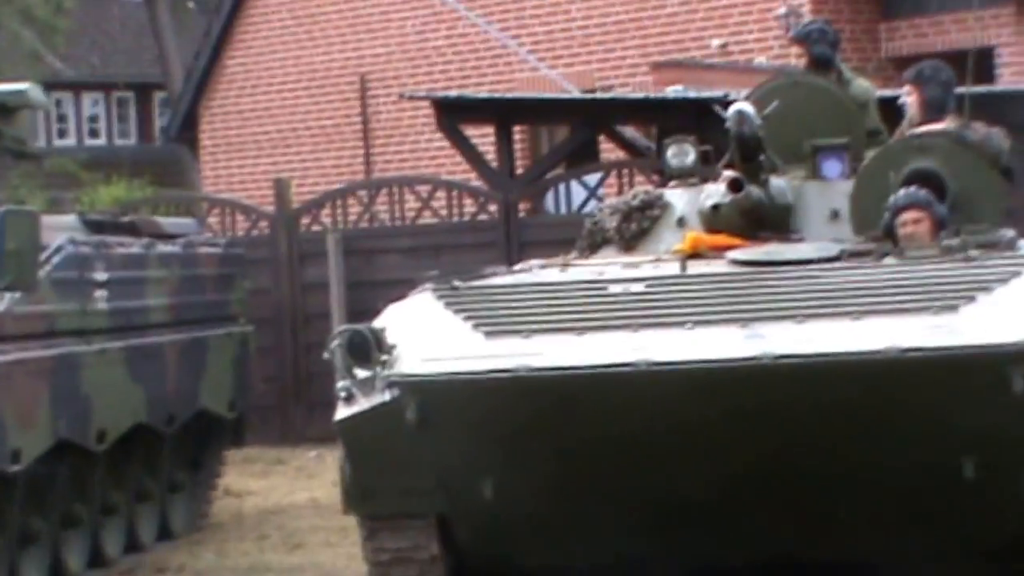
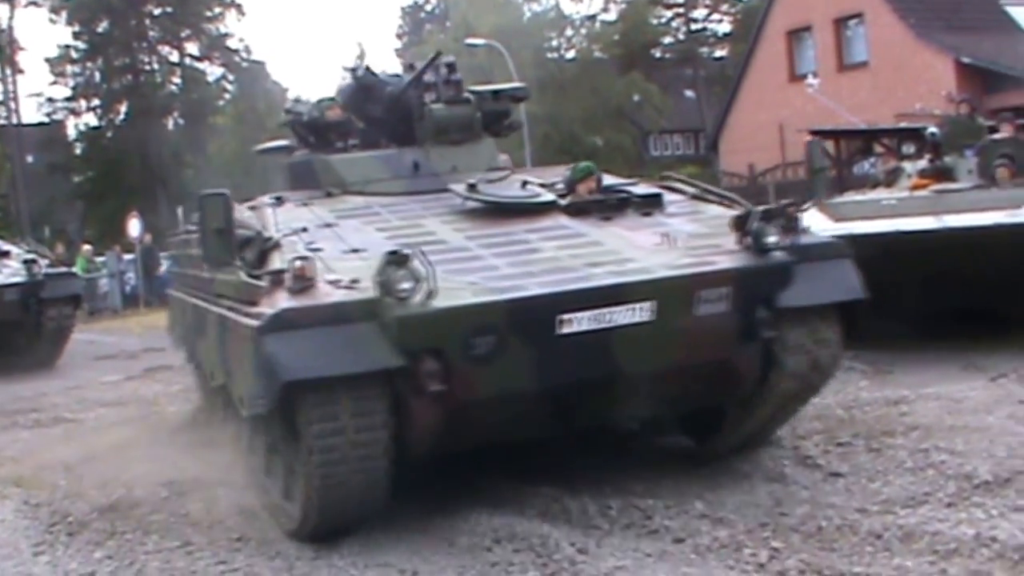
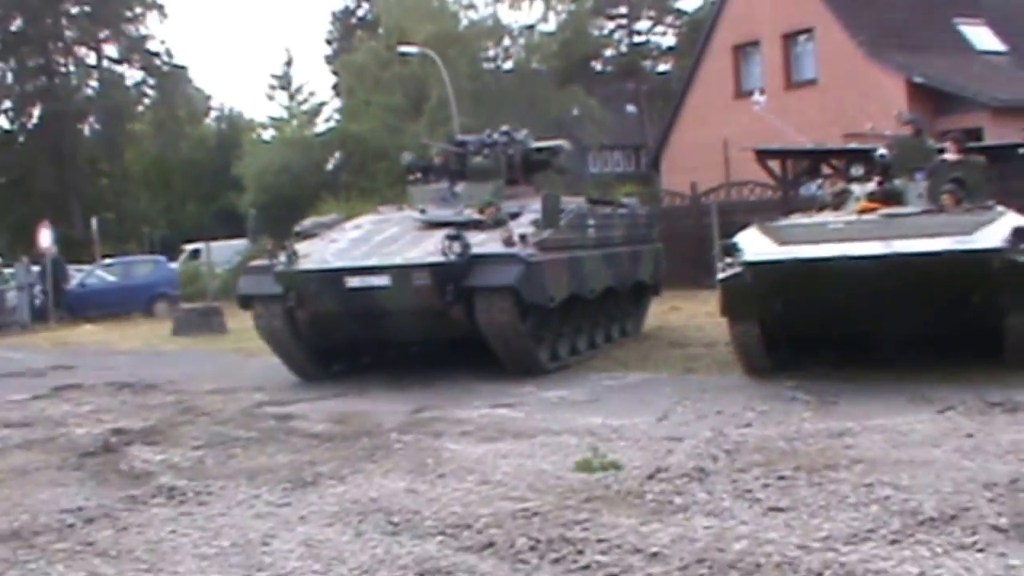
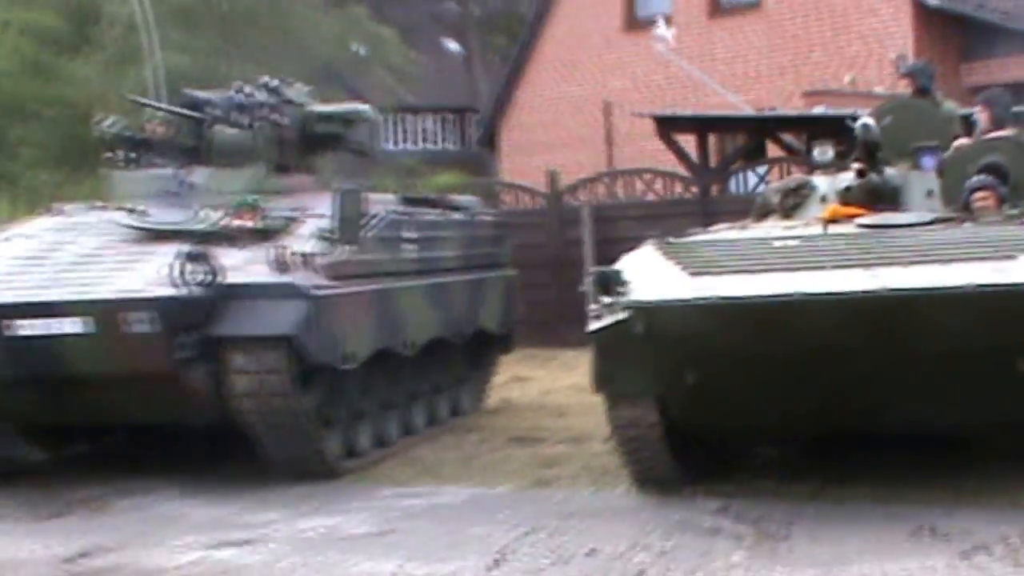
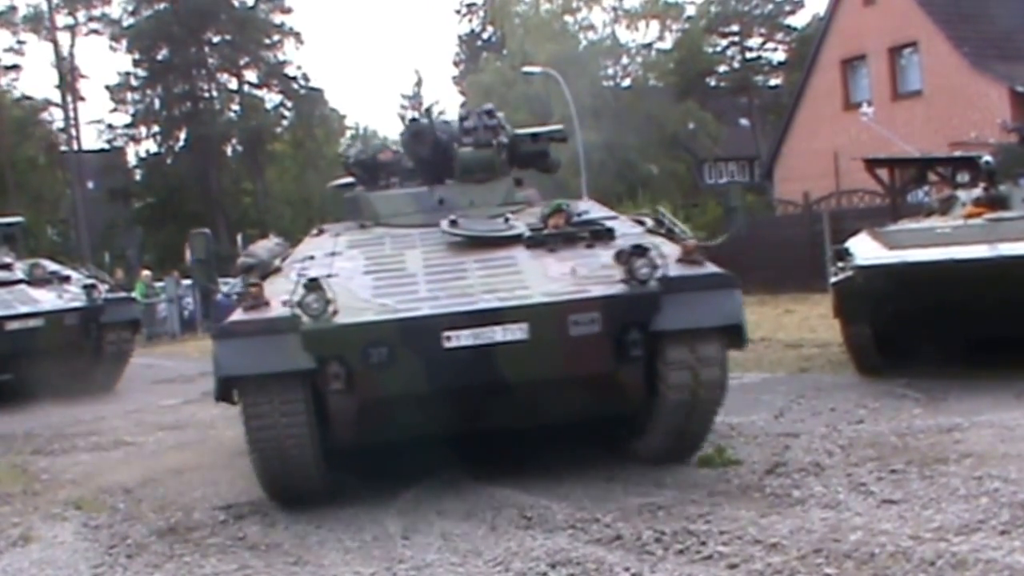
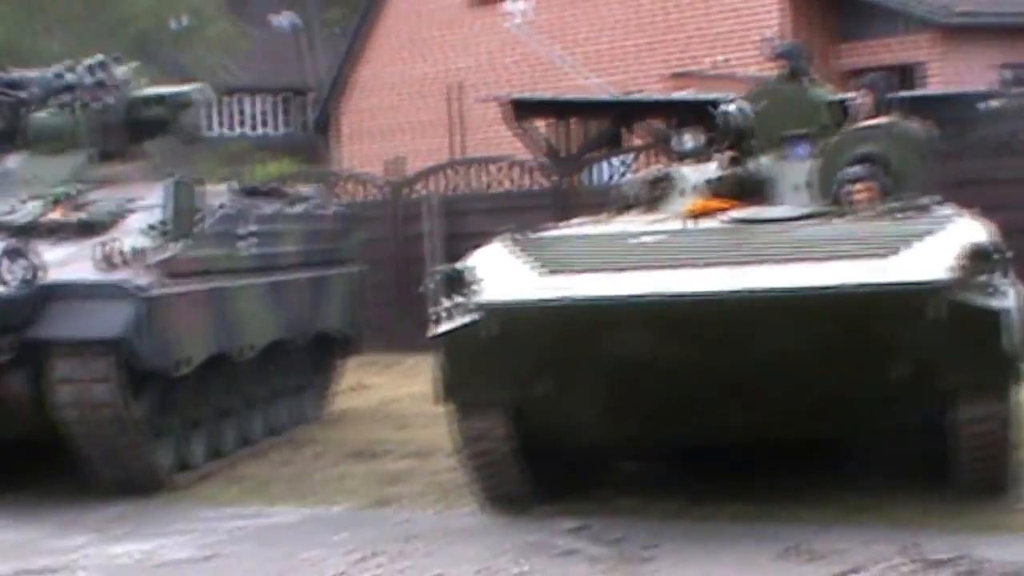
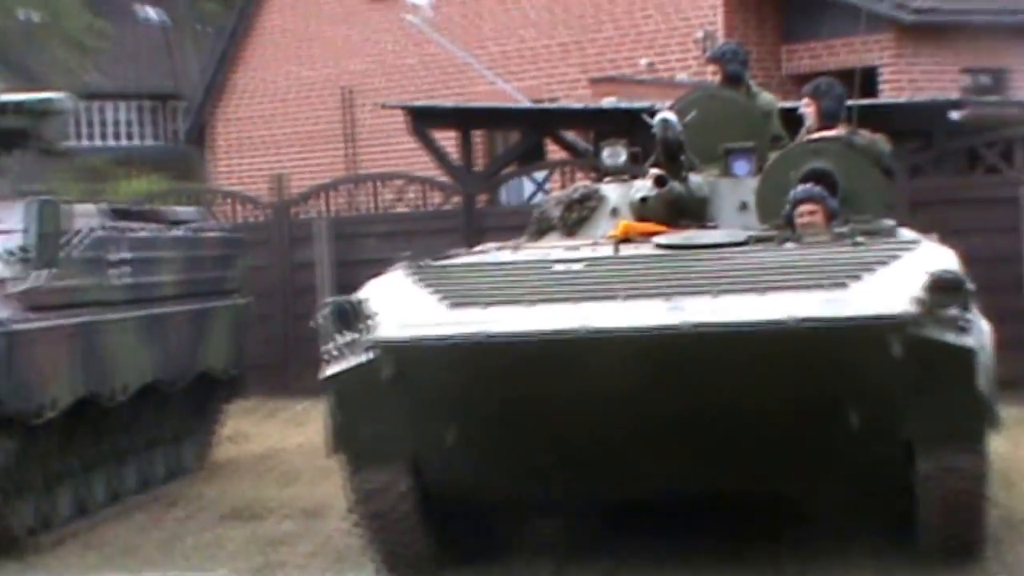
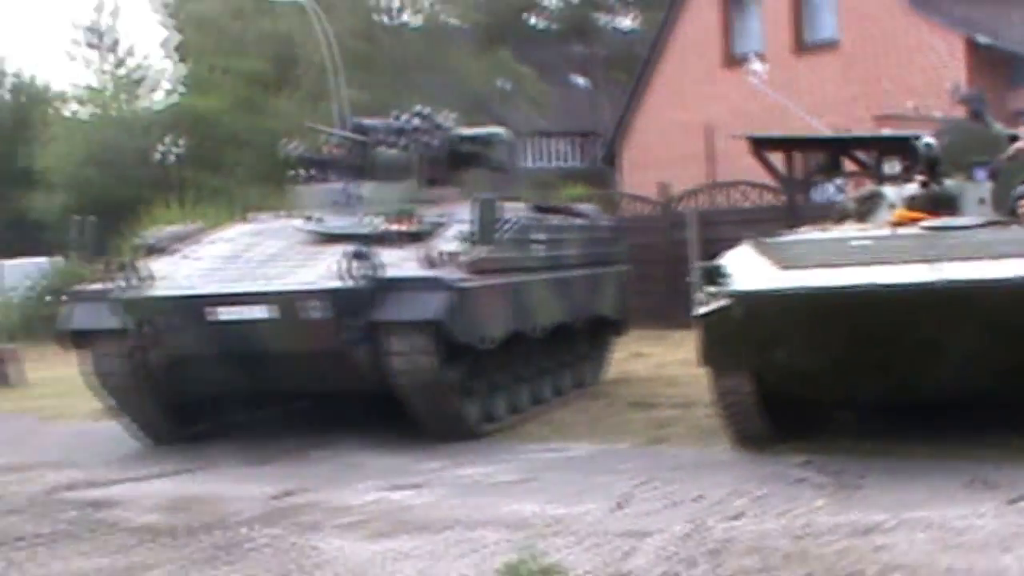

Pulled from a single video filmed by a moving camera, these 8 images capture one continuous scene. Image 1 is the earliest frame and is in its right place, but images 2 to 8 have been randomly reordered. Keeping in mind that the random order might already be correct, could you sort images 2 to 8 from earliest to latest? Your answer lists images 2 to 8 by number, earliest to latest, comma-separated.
7, 6, 4, 8, 3, 5, 2
